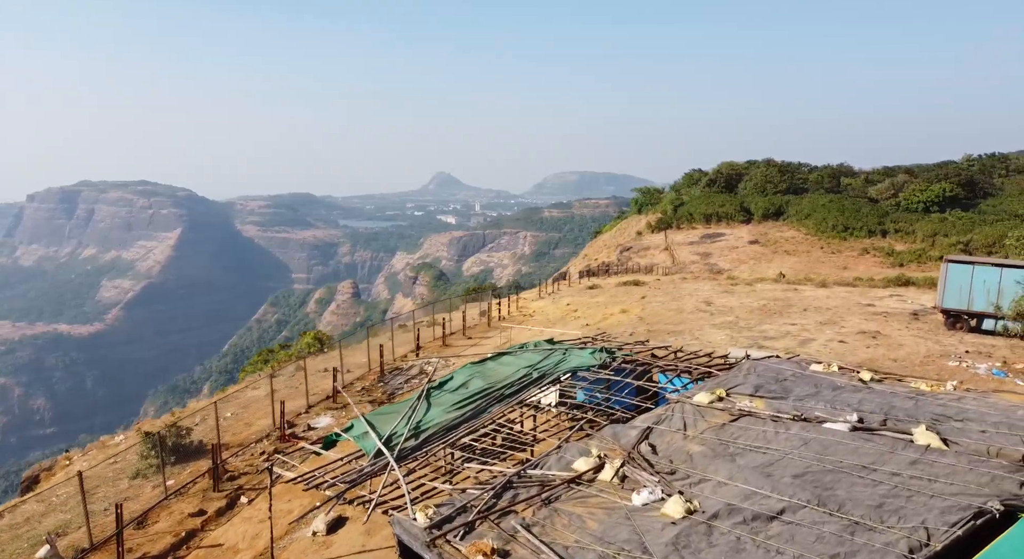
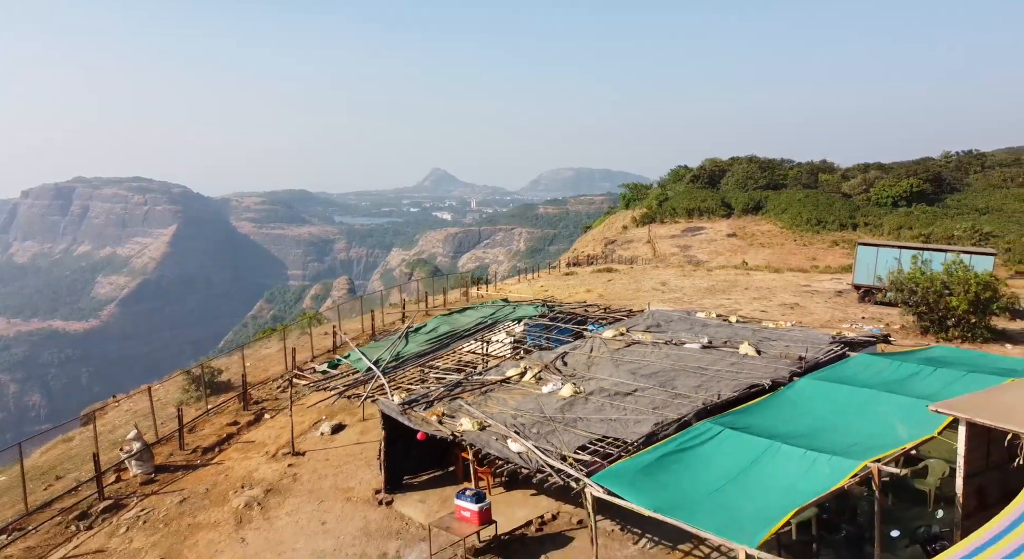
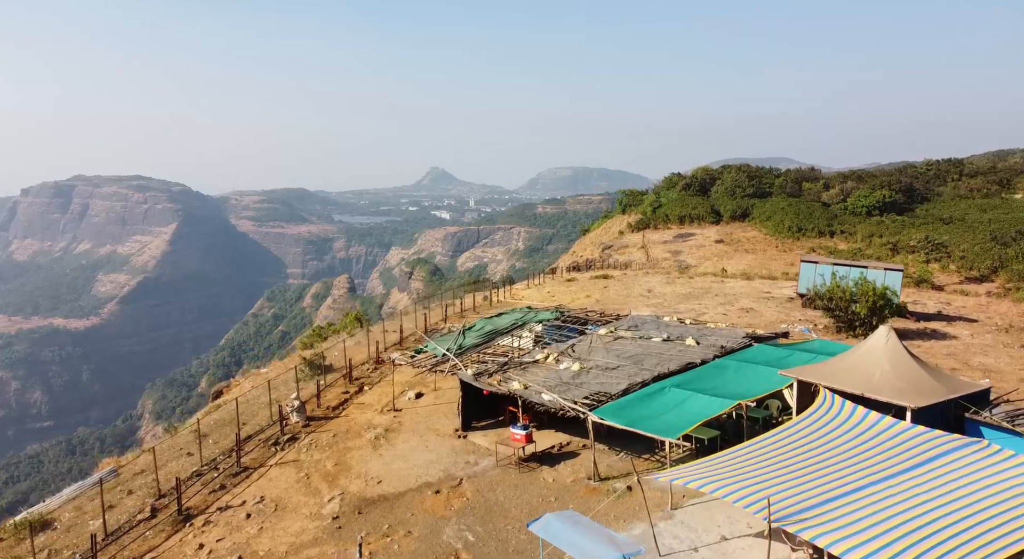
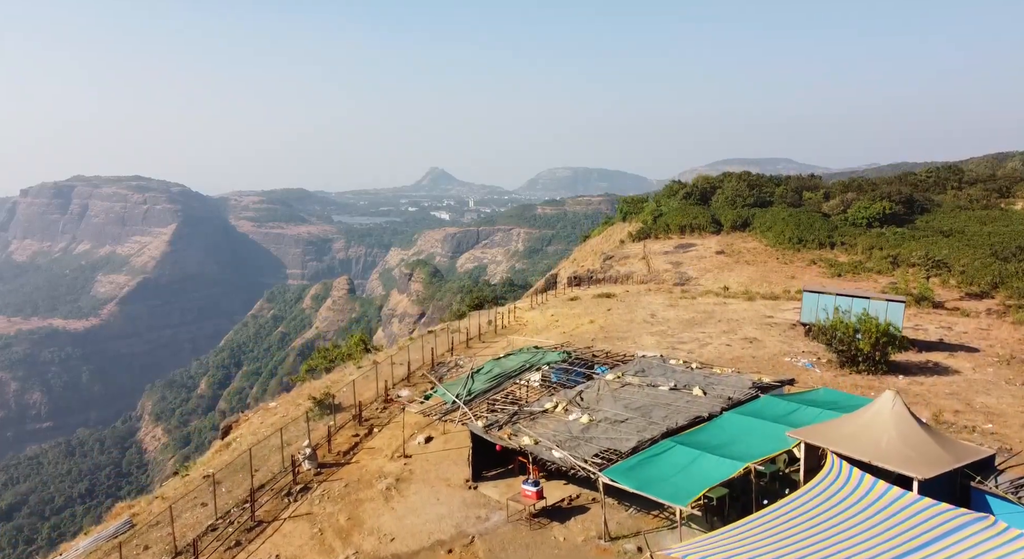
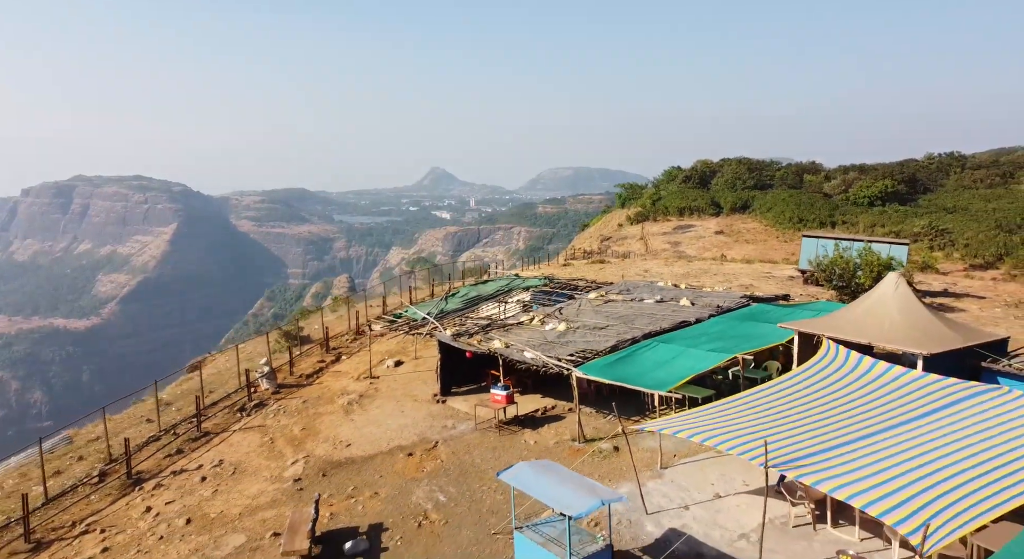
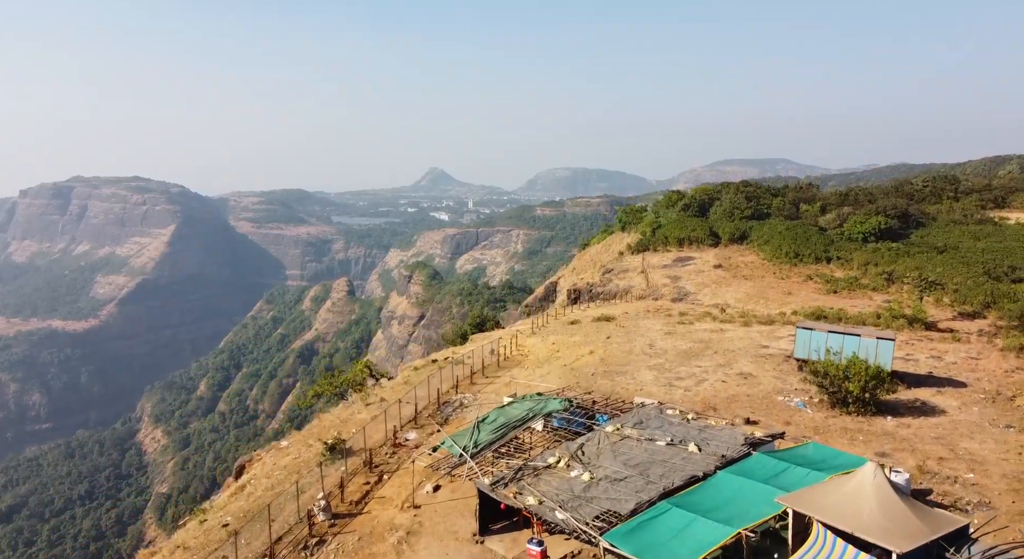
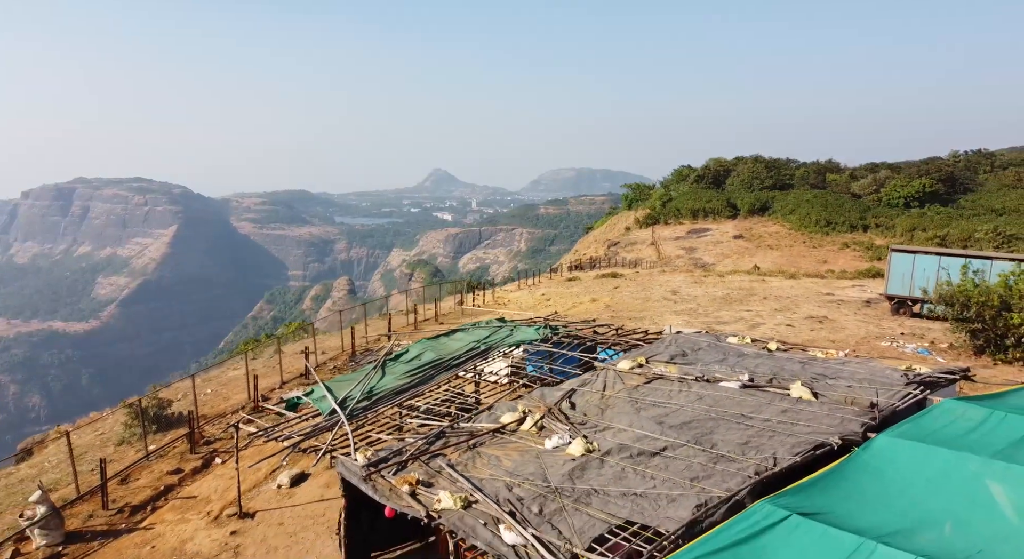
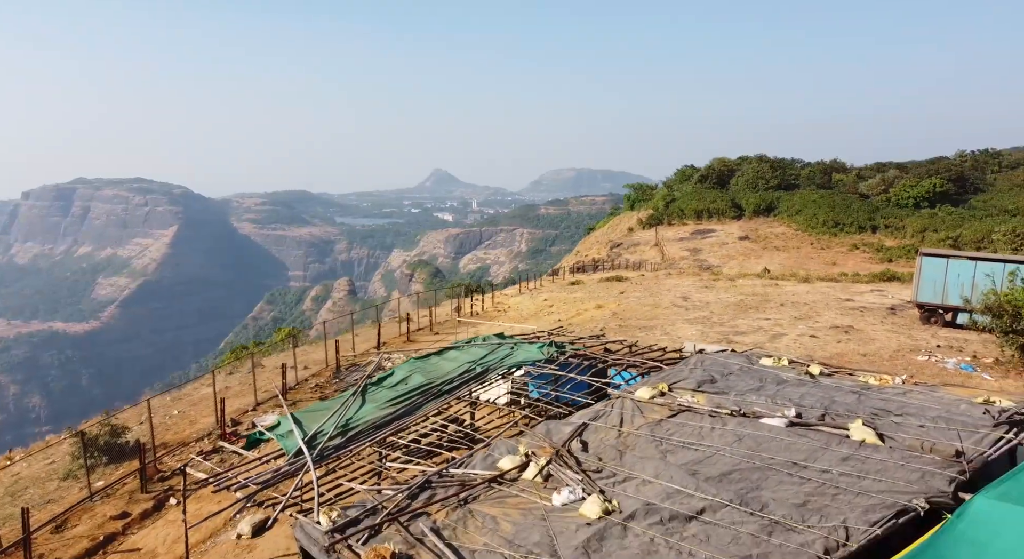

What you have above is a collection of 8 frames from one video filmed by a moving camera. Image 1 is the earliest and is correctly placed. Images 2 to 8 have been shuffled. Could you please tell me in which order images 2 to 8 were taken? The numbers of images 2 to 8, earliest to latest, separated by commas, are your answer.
8, 7, 2, 5, 3, 4, 6
